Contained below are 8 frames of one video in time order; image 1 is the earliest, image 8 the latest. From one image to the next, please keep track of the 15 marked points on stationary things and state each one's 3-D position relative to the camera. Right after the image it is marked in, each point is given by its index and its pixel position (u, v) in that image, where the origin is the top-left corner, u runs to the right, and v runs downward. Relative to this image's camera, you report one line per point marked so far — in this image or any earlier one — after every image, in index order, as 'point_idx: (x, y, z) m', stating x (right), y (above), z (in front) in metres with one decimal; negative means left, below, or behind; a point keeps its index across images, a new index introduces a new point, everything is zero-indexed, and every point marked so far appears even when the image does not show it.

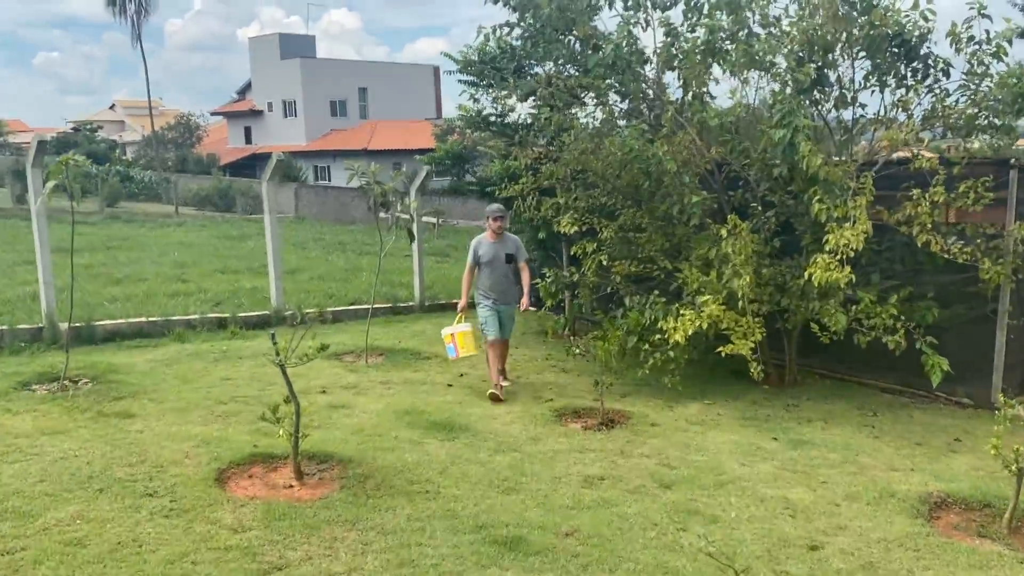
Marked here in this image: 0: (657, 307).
0: (+1.1, -0.1, +6.9) m
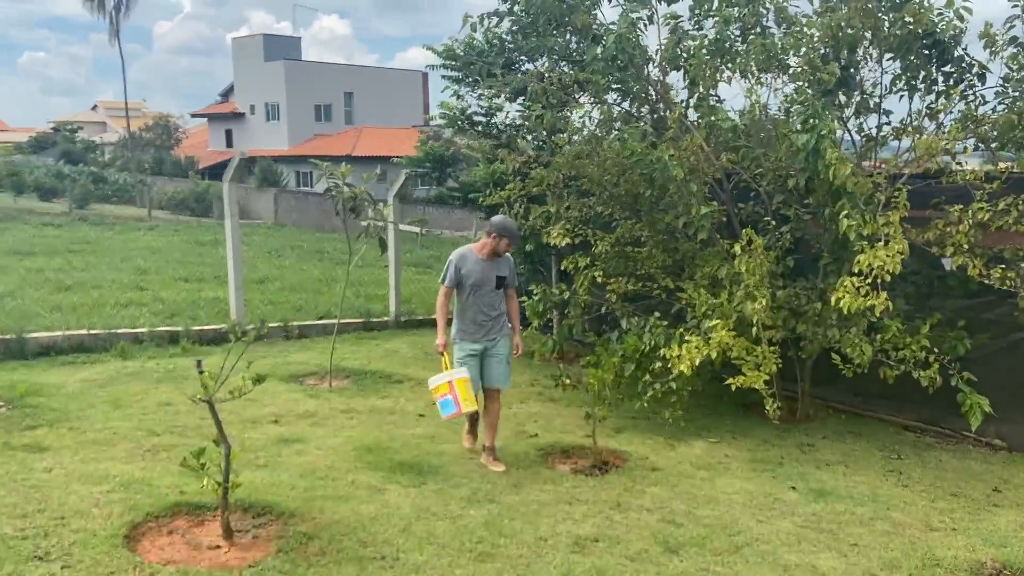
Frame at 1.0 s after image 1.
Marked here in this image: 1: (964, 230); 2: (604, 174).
0: (+0.9, -0.3, +6.1) m
1: (+2.8, +0.4, +5.8) m
2: (+0.6, +0.8, +6.5) m
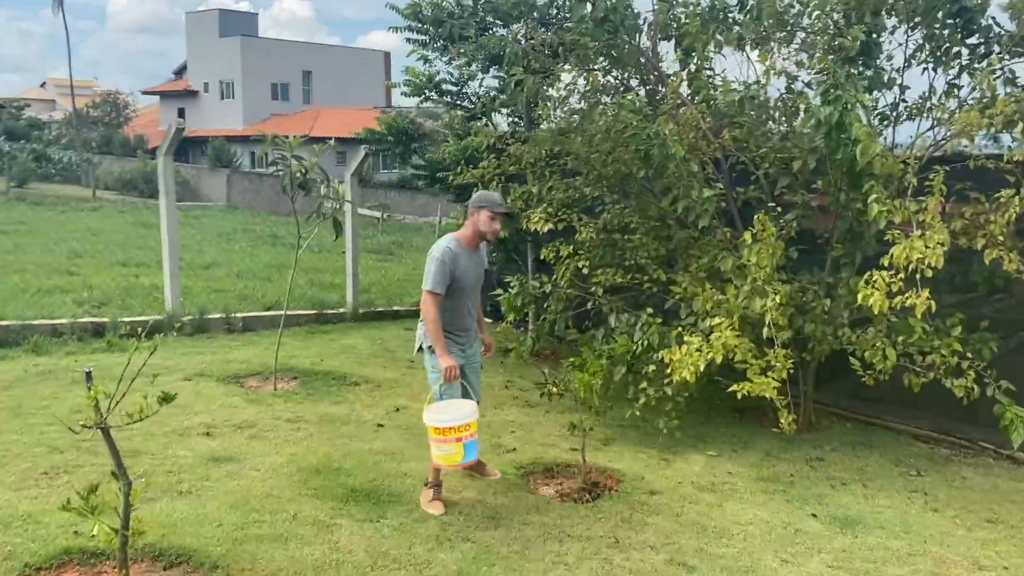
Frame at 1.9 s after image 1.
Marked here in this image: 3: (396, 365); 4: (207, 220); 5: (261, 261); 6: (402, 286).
0: (+0.8, -0.2, +5.4) m
1: (+2.6, +0.4, +5.1) m
2: (+0.5, +0.8, +5.8) m
3: (-0.8, -0.5, +6.8) m
4: (-5.3, +1.2, +16.5) m
5: (-3.1, +0.3, +11.7) m
6: (-1.2, 0.0, +10.2) m
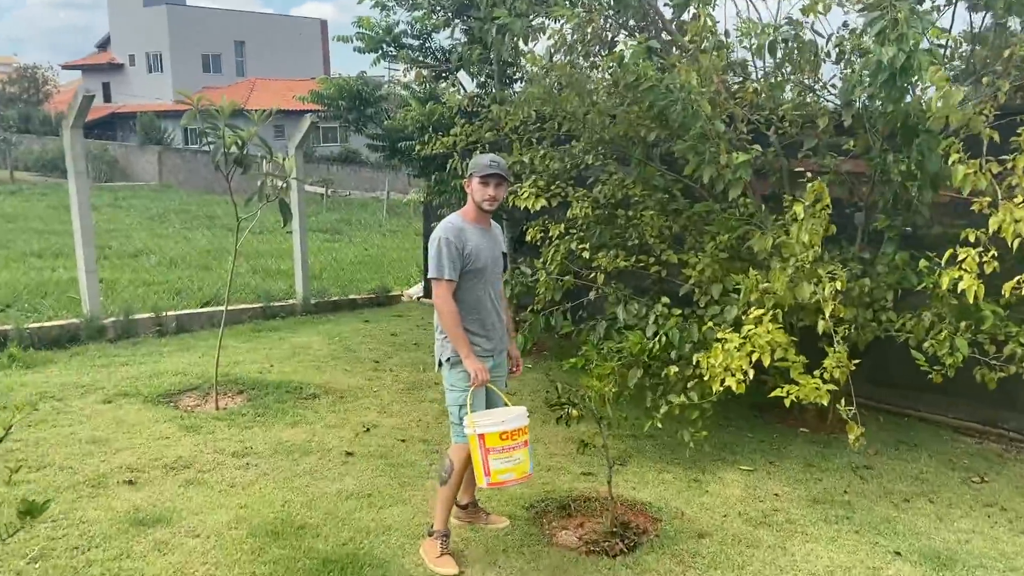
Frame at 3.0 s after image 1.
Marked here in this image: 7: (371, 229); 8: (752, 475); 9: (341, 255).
0: (+0.8, -0.2, +4.5) m
1: (+2.6, +0.5, +4.3) m
2: (+0.4, +0.9, +4.8) m
3: (-0.9, -0.5, +5.8) m
4: (-6.0, +1.4, +15.2) m
5: (-3.5, +0.5, +10.6) m
6: (-1.5, +0.2, +9.2) m
7: (-1.7, +0.7, +11.7) m
8: (+1.1, -0.9, +4.4) m
9: (-1.8, +0.3, +10.0) m
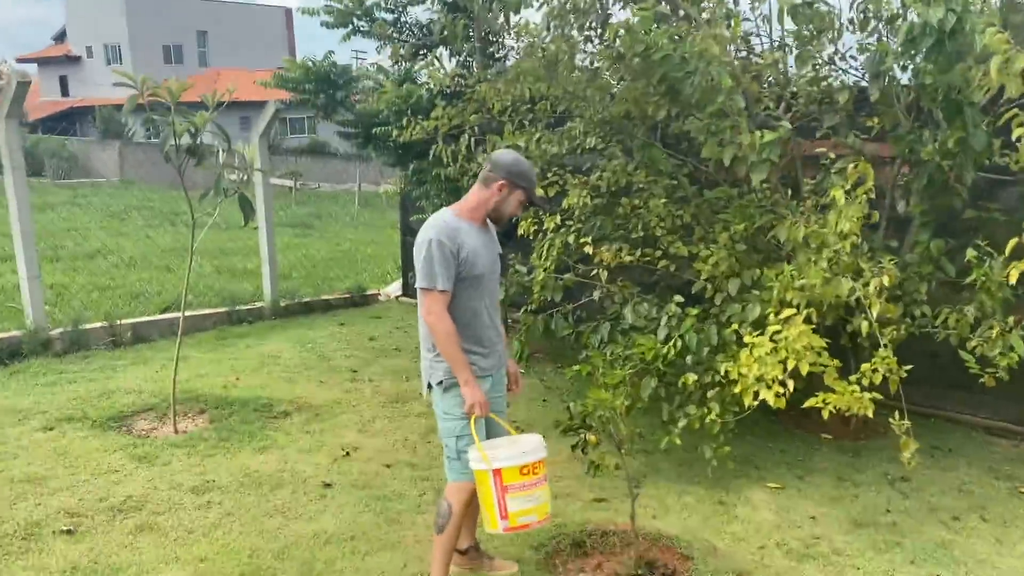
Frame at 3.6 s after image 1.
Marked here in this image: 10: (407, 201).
0: (+0.7, -0.2, +4.0) m
1: (+2.6, +0.5, +3.9) m
2: (+0.3, +0.9, +4.3) m
3: (-1.0, -0.5, +5.3) m
4: (-6.4, +1.4, +14.5) m
5: (-3.7, +0.4, +9.9) m
6: (-1.7, +0.2, +8.7) m
7: (-2.0, +0.8, +11.2) m
8: (+1.1, -0.8, +3.9) m
9: (-2.0, +0.4, +9.4) m
10: (-0.8, +0.7, +7.5) m
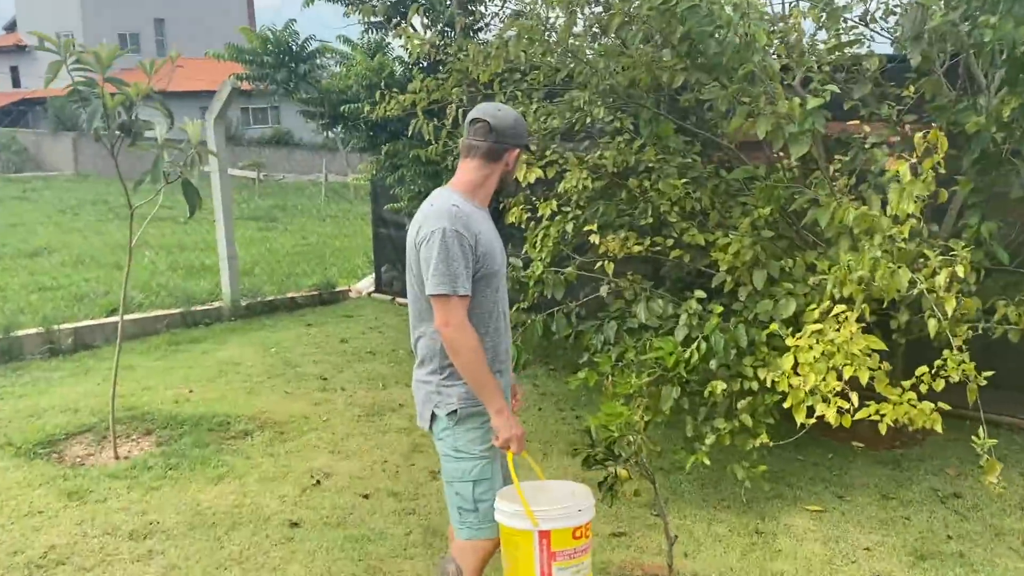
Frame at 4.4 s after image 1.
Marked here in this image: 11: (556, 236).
0: (+0.7, -0.1, +3.4) m
1: (+2.5, +0.6, +3.4) m
2: (+0.3, +0.9, +3.7) m
3: (-1.0, -0.5, +4.7) m
4: (-6.8, +1.4, +13.7) m
5: (-3.9, +0.5, +9.2) m
6: (-1.8, +0.2, +8.0) m
7: (-2.2, +0.8, +10.5) m
8: (+1.1, -0.8, +3.4) m
9: (-2.2, +0.4, +8.7) m
10: (-1.0, +0.7, +6.9) m
11: (+0.2, +0.2, +4.0) m
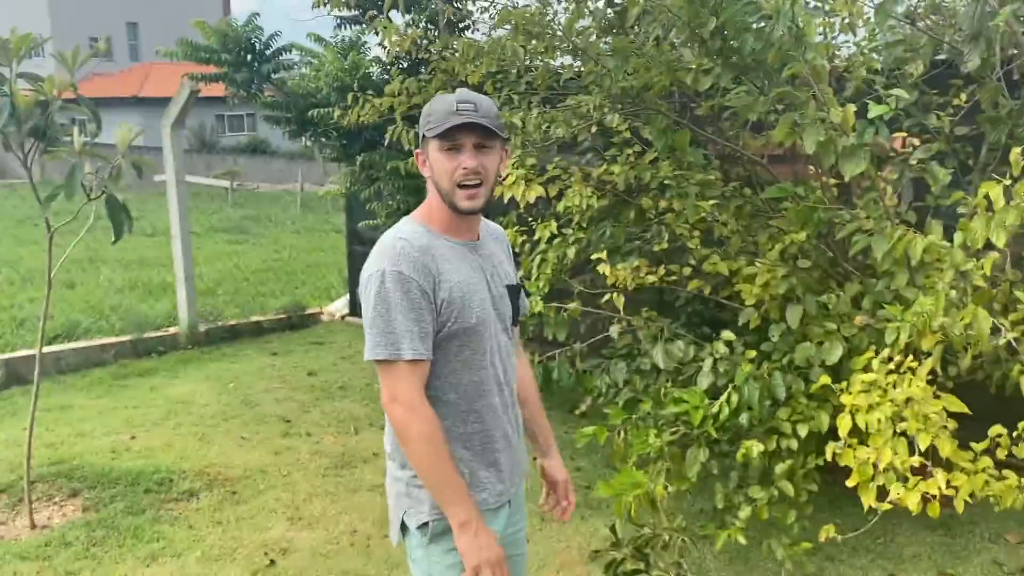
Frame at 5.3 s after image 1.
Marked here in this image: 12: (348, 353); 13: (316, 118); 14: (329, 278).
0: (+0.7, -0.3, +2.9) m
1: (+2.5, +0.5, +2.9) m
2: (+0.3, +0.8, +3.2) m
3: (-1.1, -0.6, +4.1) m
4: (-7.0, +1.2, +13.0) m
5: (-4.1, +0.3, +8.6) m
6: (-1.9, +0.1, +7.4) m
7: (-2.4, +0.6, +9.9) m
8: (+1.1, -0.9, +2.8) m
9: (-2.3, +0.2, +8.1) m
10: (-1.0, +0.6, +6.3) m
11: (+0.2, +0.1, +3.5) m
12: (-0.9, -0.4, +5.5) m
13: (-1.0, +0.9, +4.9) m
14: (-1.5, +0.1, +7.6) m
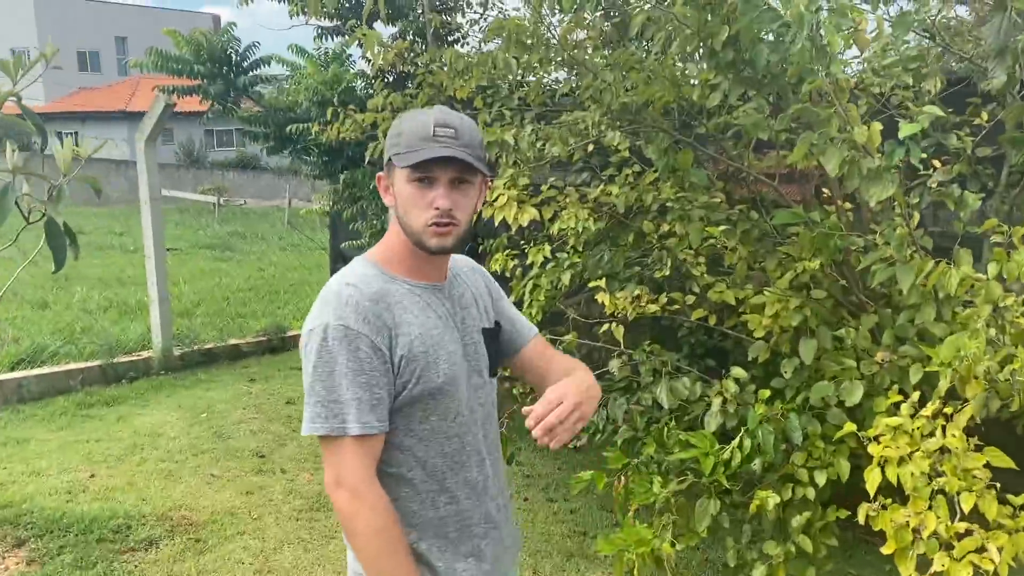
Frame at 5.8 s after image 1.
0: (+0.7, -0.4, +2.6) m
1: (+2.5, +0.3, +2.6) m
2: (+0.3, +0.7, +2.9) m
3: (-1.1, -0.7, +3.8) m
4: (-7.1, +1.0, +12.7) m
5: (-4.1, +0.1, +8.3) m
6: (-2.0, -0.1, +7.1) m
7: (-2.5, +0.4, +9.6) m
8: (+1.1, -1.0, +2.5) m
9: (-2.4, +0.1, +7.9) m
10: (-1.1, +0.4, +6.0) m
11: (+0.1, 0.0, +3.2) m
12: (-1.0, -0.5, +5.2) m
13: (-1.1, +0.7, +4.6) m
14: (-1.5, -0.1, +7.3) m
